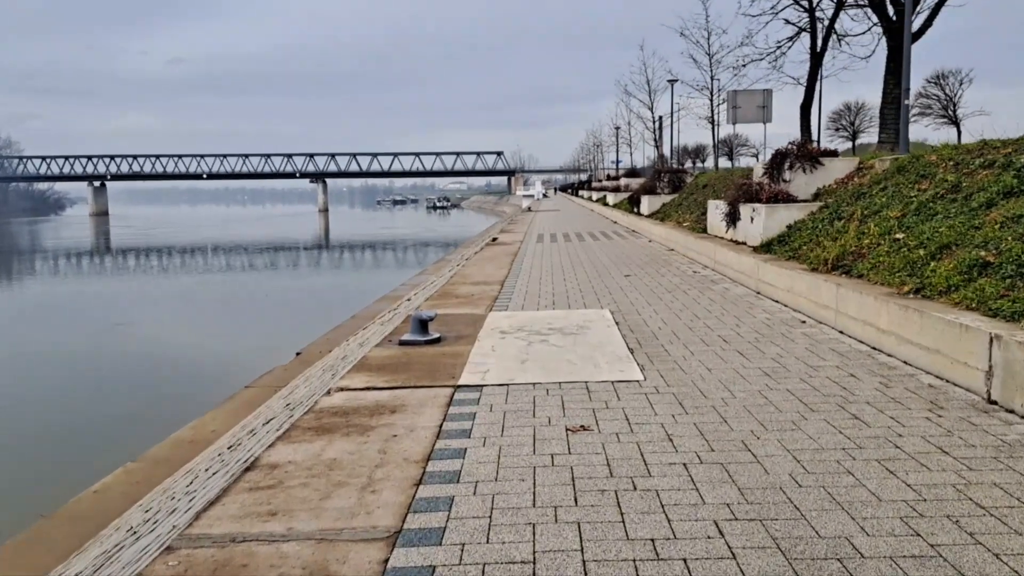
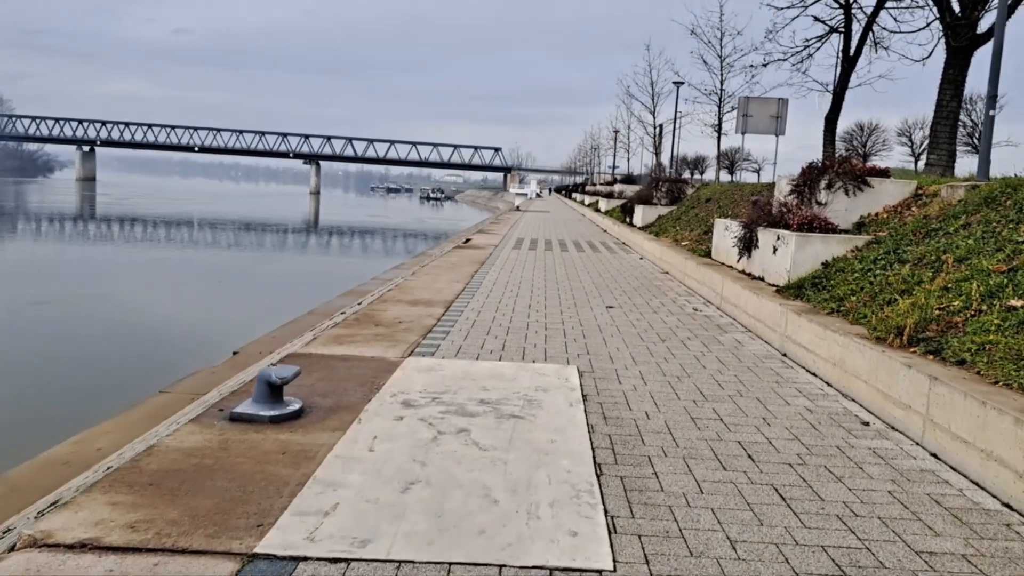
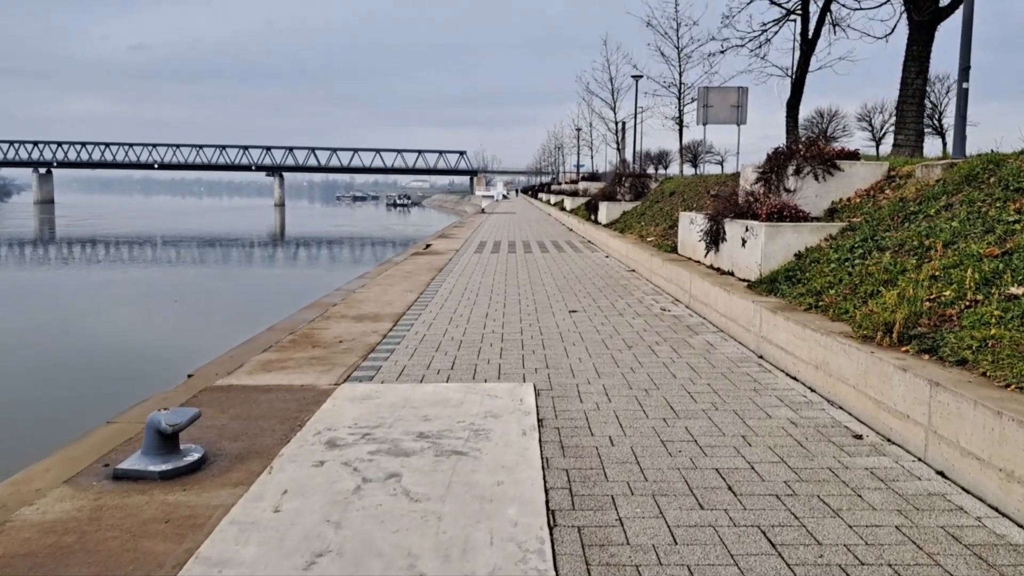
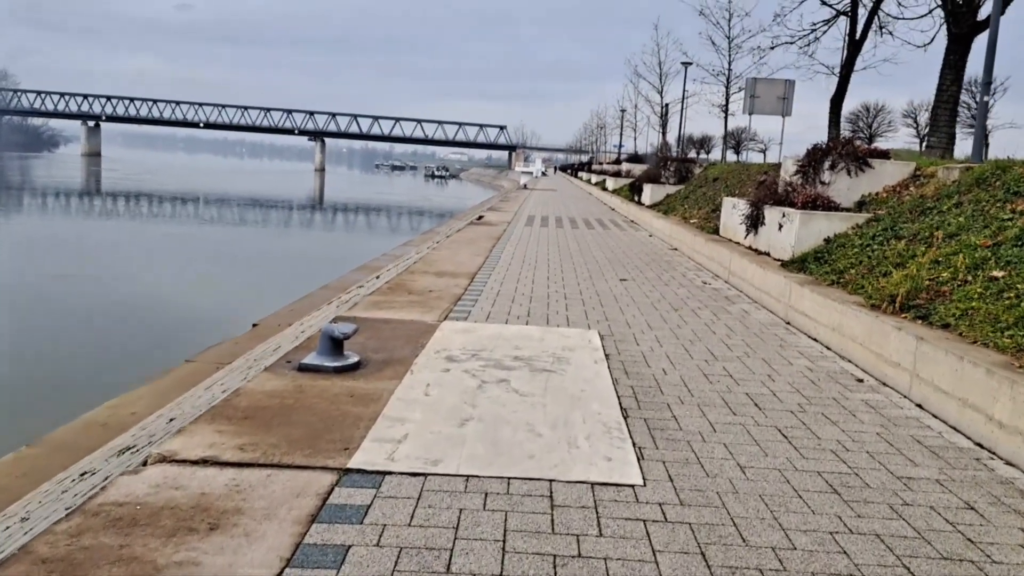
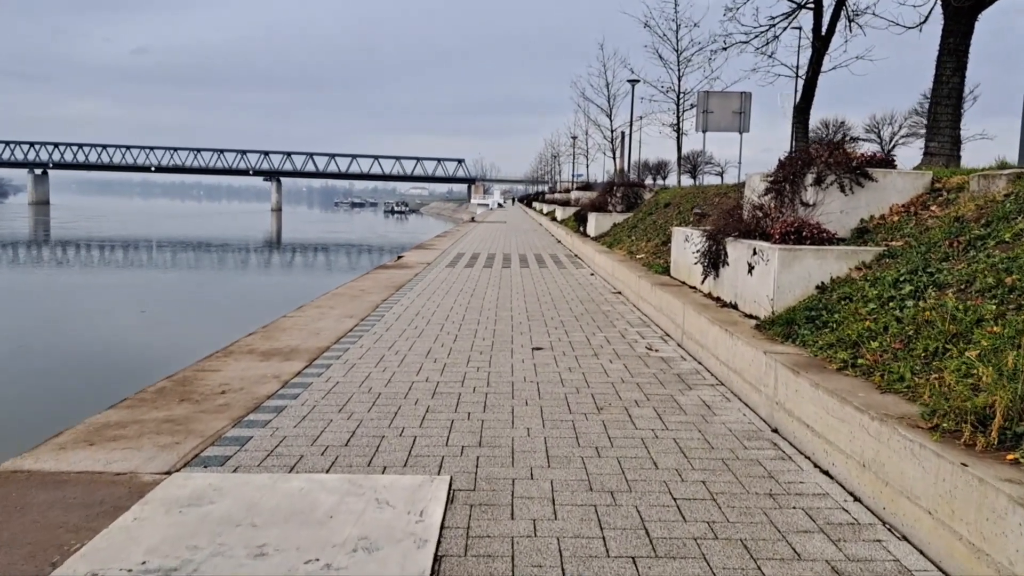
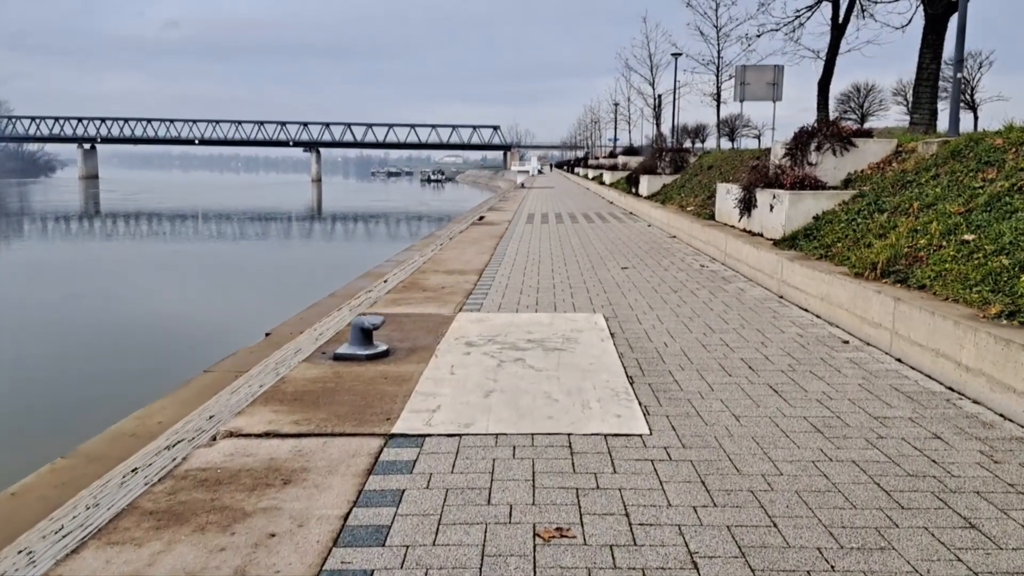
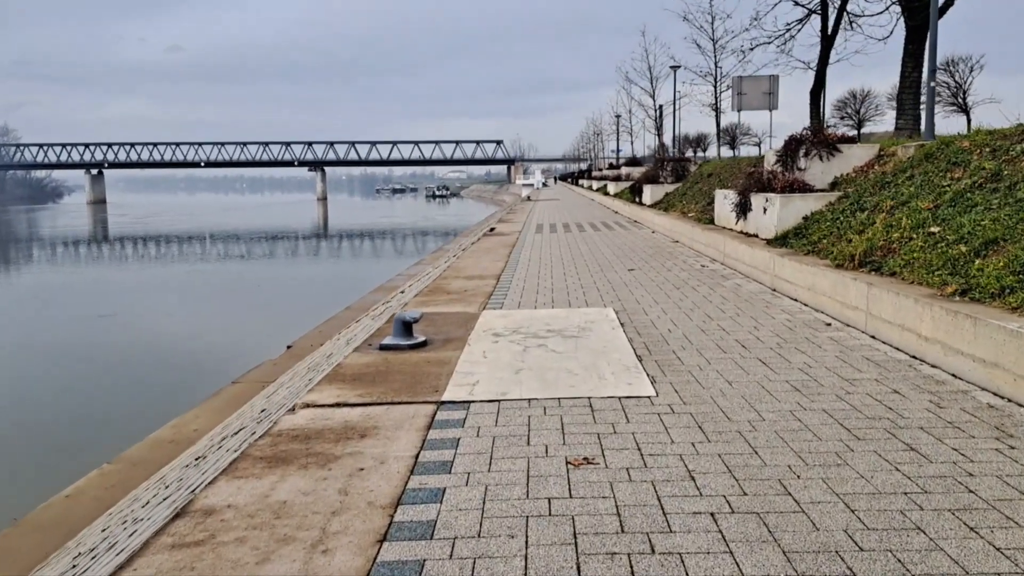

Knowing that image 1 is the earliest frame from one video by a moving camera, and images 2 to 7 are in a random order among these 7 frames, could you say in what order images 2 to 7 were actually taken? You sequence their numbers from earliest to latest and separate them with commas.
7, 6, 4, 2, 3, 5
